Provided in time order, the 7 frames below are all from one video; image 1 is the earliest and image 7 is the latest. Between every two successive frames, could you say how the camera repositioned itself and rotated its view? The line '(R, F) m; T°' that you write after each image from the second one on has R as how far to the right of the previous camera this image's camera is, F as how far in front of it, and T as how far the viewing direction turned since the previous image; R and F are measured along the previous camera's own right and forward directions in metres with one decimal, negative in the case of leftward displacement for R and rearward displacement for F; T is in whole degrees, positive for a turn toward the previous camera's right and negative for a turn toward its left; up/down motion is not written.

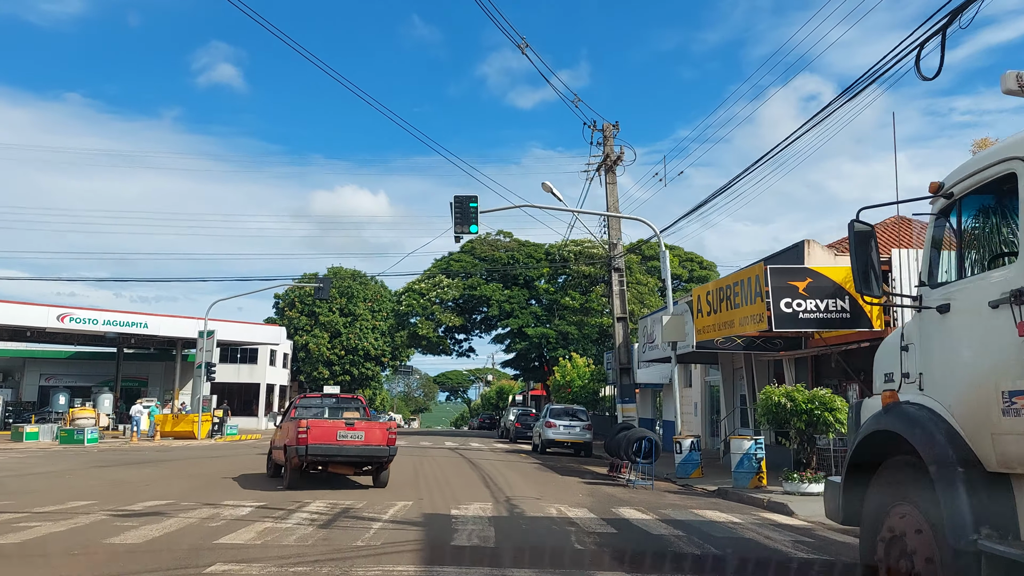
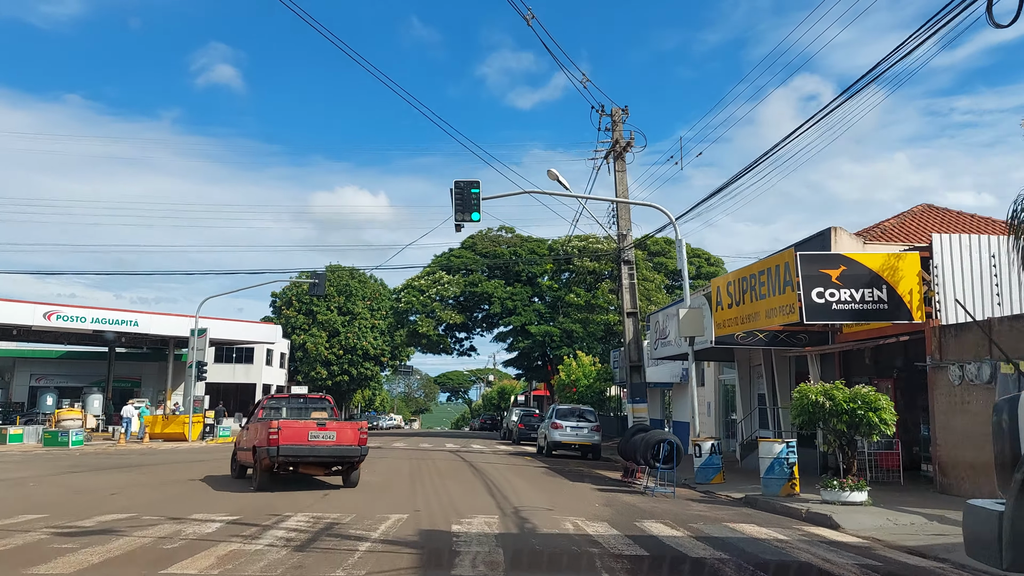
(-0.1, +1.3) m; 0°
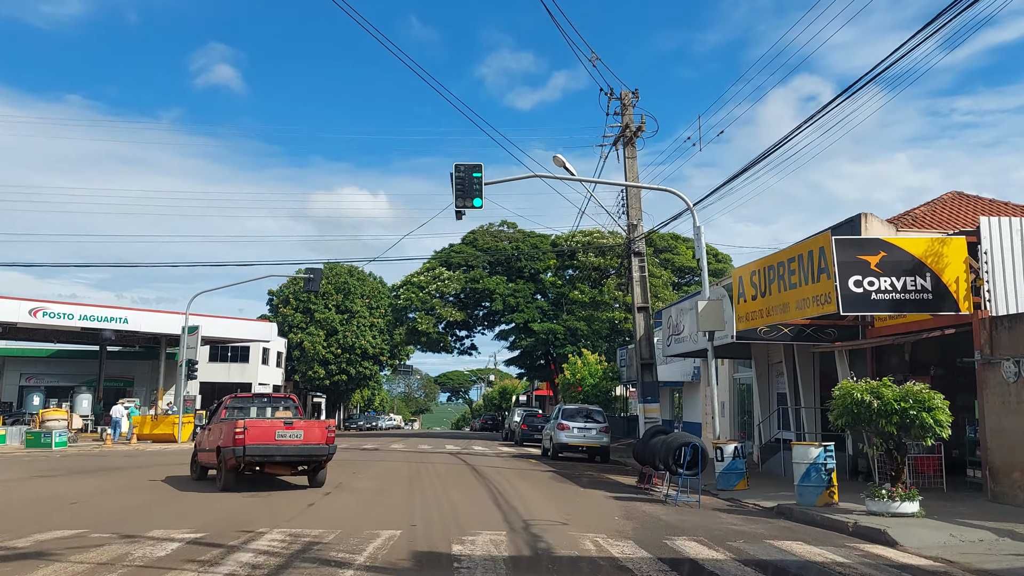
(-0.1, +1.3) m; 0°
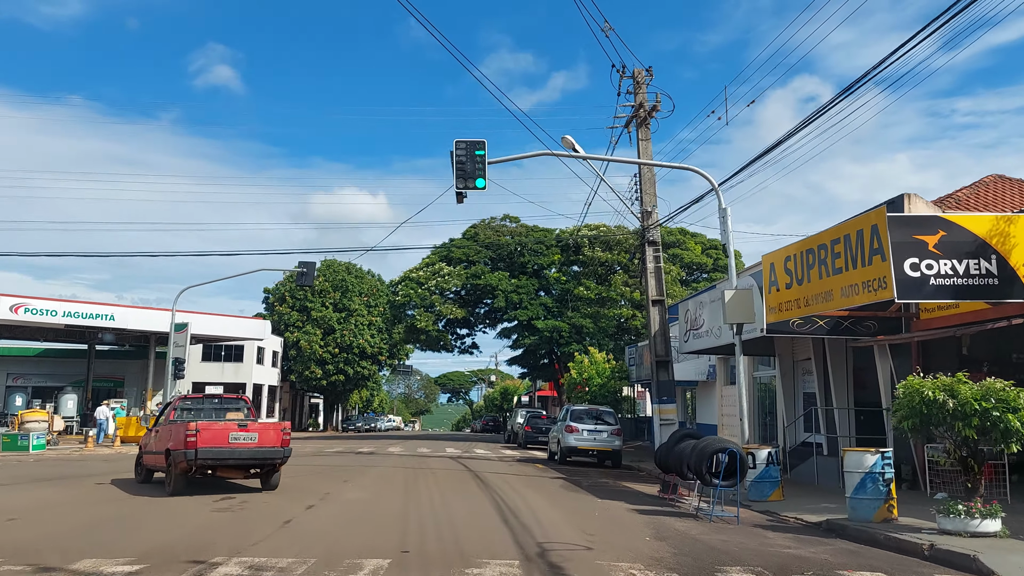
(-0.1, +1.6) m; 0°
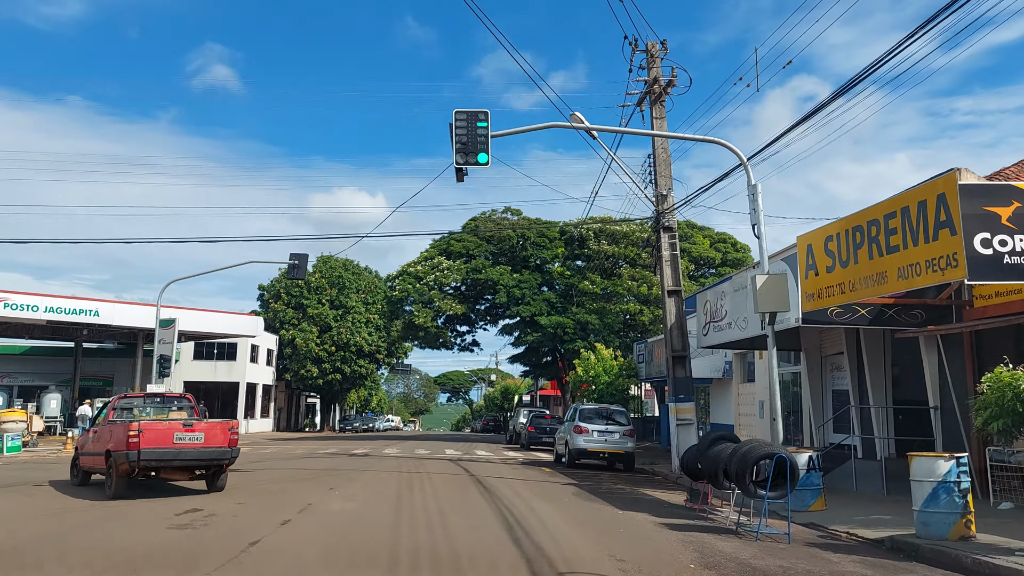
(-0.1, +1.6) m; 0°
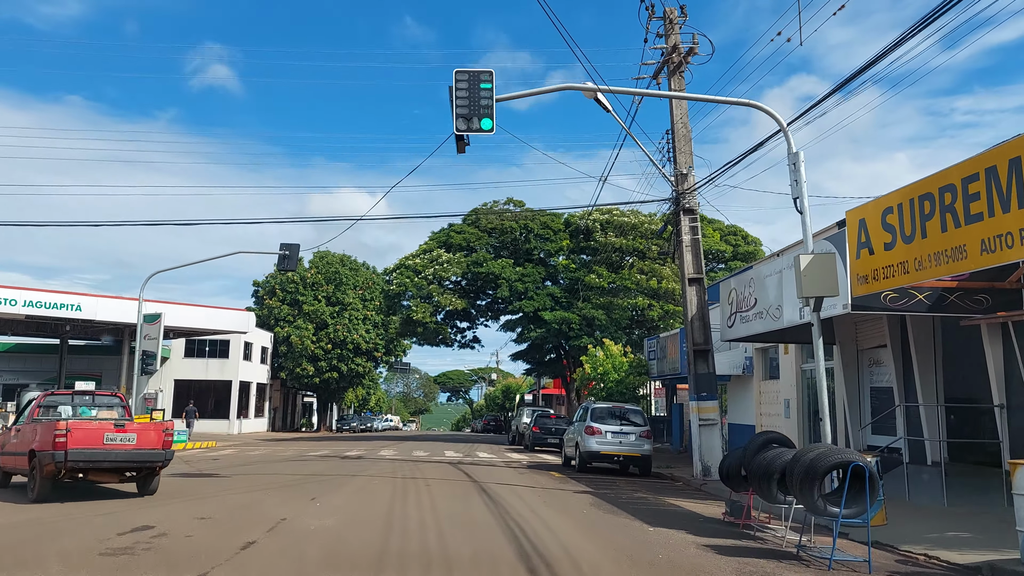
(-0.1, +1.7) m; 0°
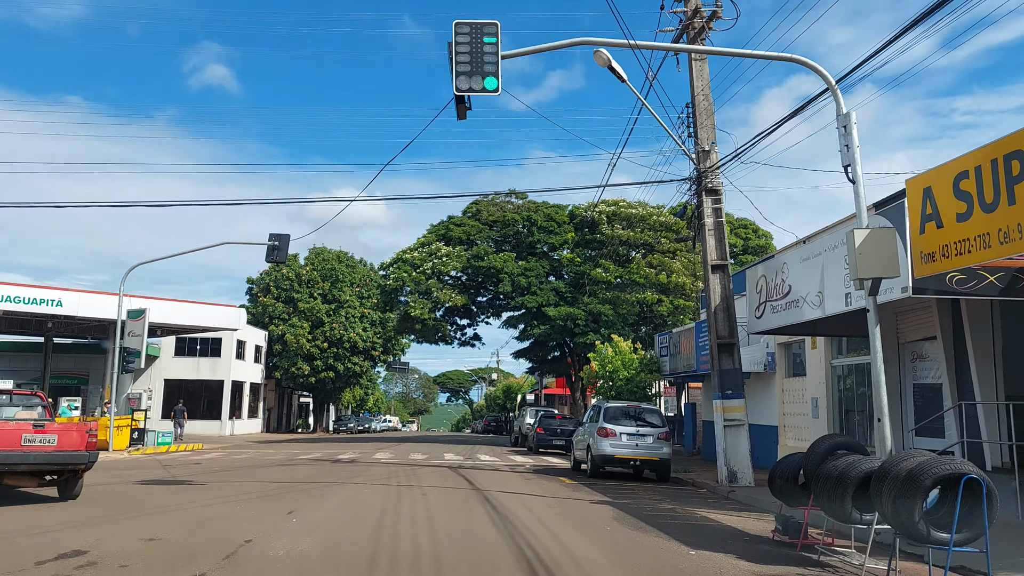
(-0.1, +1.6) m; 0°
